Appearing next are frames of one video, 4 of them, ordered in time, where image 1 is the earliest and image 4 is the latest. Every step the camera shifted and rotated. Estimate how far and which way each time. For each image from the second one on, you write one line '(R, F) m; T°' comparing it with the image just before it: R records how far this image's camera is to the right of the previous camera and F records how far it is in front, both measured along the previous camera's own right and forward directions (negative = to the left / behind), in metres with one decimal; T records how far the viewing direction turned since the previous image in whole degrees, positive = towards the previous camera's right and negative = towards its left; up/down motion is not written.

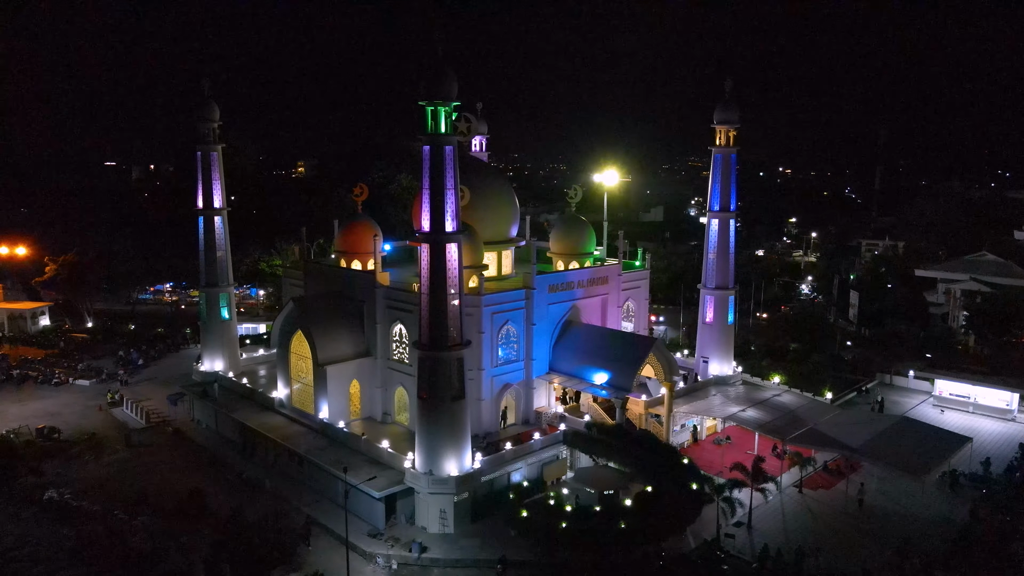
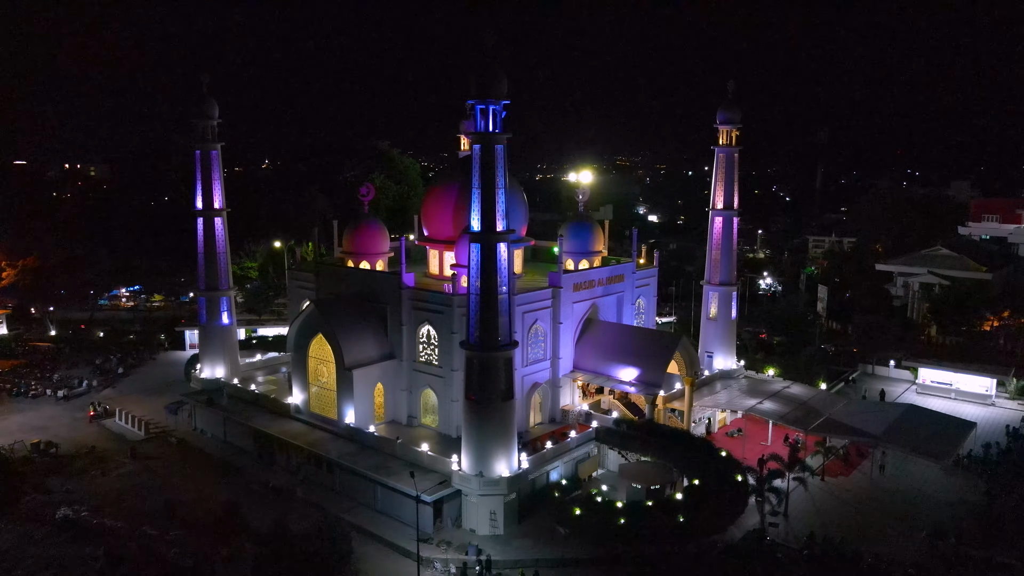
(-2.6, +0.2) m; +5°
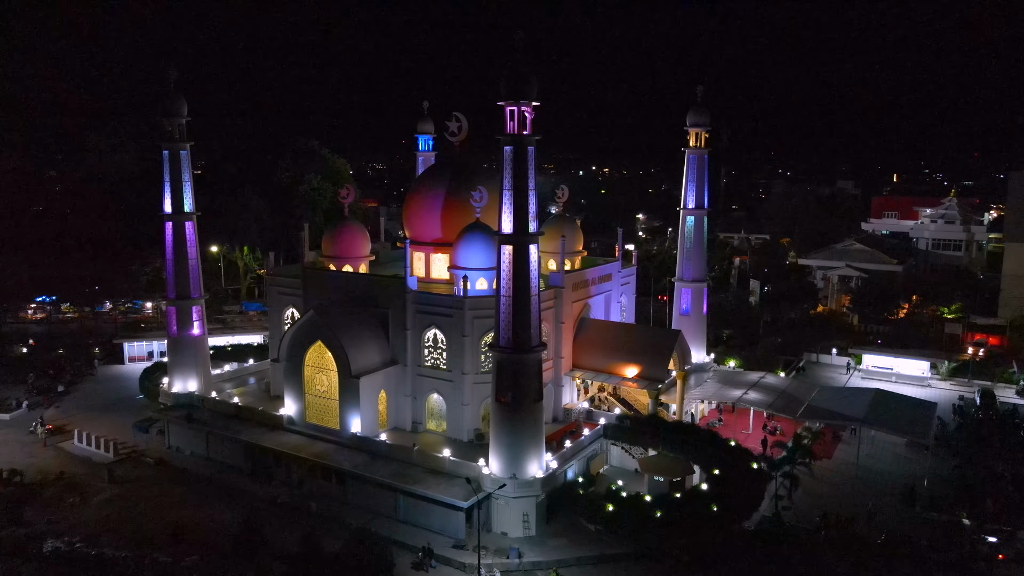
(-3.0, +0.2) m; +8°
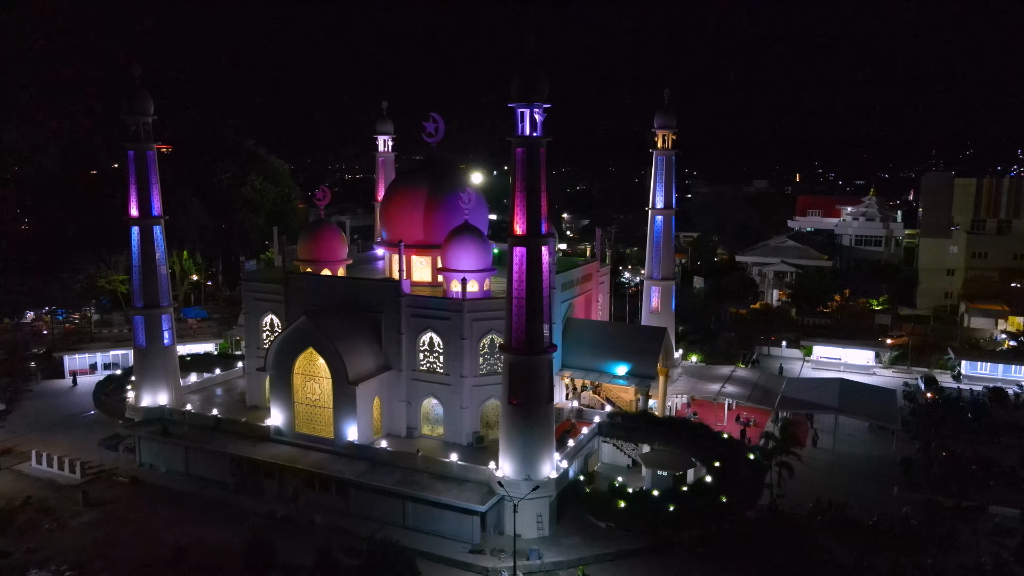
(-2.1, +0.1) m; +6°
